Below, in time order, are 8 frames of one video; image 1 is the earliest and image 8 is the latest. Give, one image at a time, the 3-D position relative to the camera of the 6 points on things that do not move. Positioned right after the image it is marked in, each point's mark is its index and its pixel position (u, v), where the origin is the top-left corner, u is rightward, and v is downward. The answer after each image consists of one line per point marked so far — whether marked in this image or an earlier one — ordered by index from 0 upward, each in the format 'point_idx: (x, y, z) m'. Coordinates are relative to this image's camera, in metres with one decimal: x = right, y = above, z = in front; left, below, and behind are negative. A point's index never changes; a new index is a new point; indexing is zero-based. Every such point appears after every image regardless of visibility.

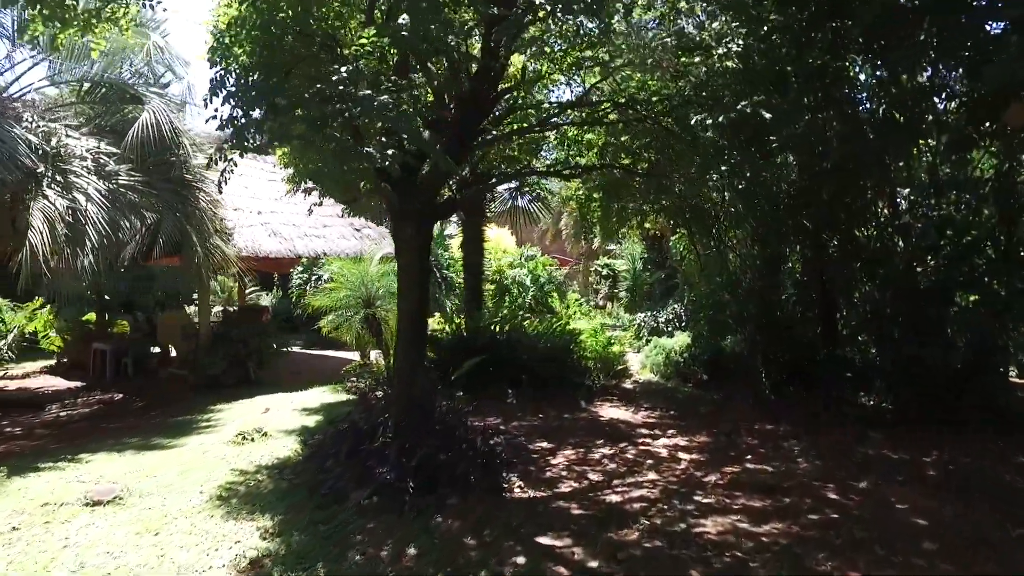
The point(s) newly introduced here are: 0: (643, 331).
0: (+3.2, -1.1, +14.7) m
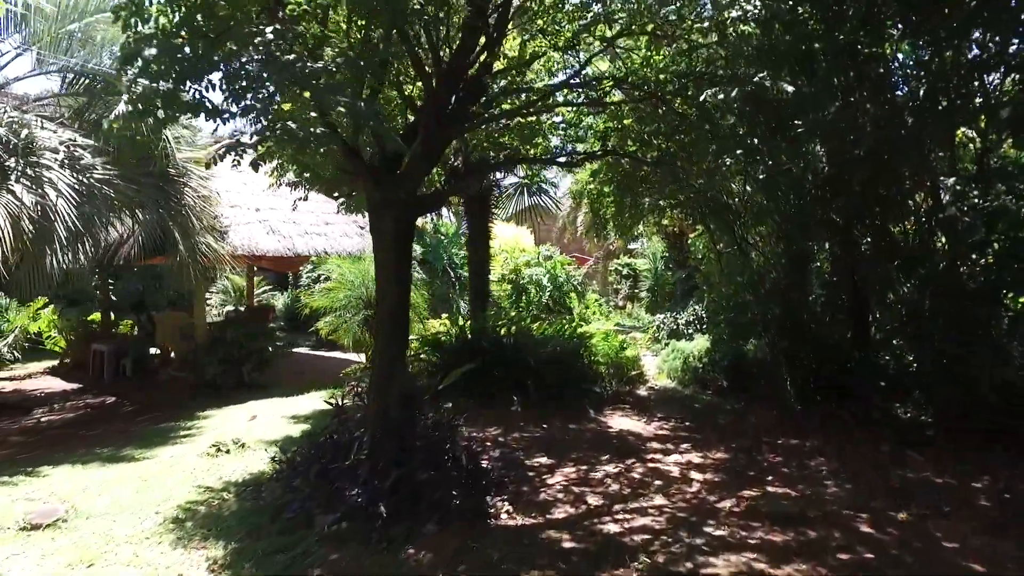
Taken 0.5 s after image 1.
0: (+3.5, -1.1, +14.0) m
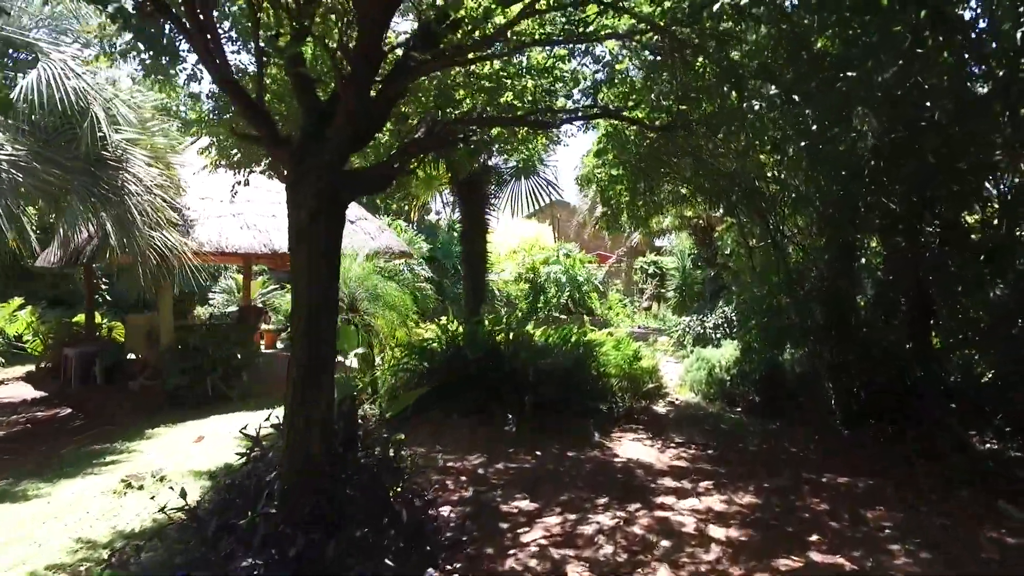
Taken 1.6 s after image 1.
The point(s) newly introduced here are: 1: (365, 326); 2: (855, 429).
0: (+3.7, -1.1, +12.7) m
1: (-2.1, -0.6, +8.5) m
2: (+3.7, -1.5, +6.6) m
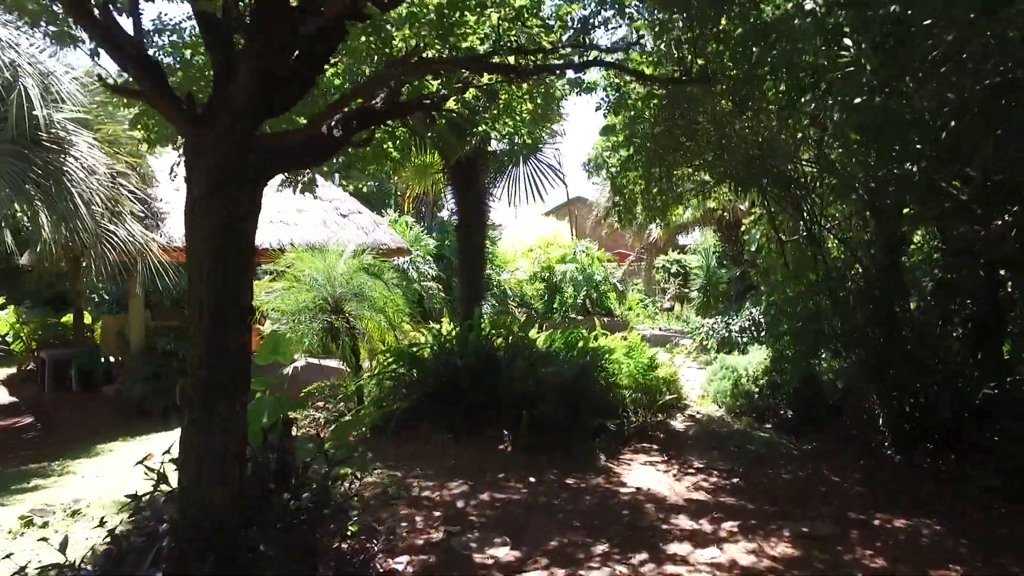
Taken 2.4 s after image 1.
0: (+3.9, -1.0, +11.7) m
1: (-2.1, -0.5, +7.7) m
2: (+3.7, -1.5, +5.6) m
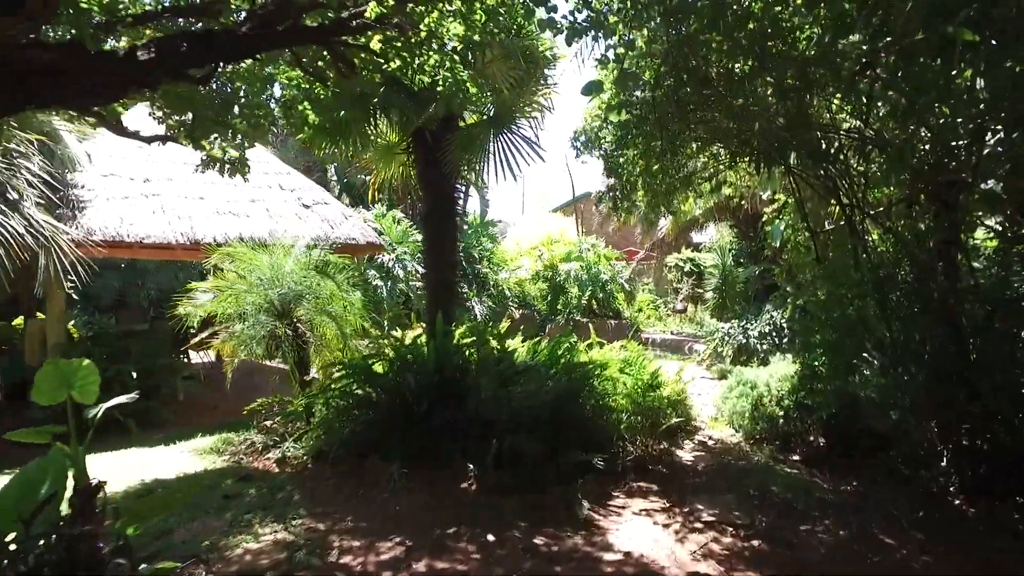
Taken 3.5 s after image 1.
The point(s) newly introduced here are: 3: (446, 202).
0: (+3.7, -1.1, +10.4) m
1: (-2.3, -0.6, +6.6) m
2: (+3.4, -1.6, +4.3) m
3: (-0.7, +0.9, +6.3) m
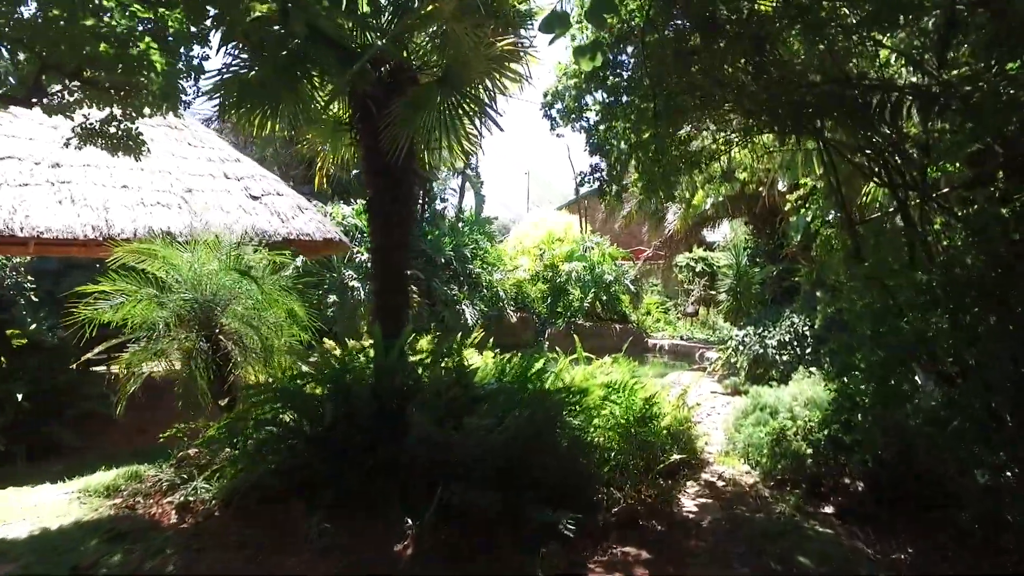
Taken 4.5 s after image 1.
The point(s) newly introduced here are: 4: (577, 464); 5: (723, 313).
0: (+3.5, -1.1, +9.2) m
1: (-2.6, -0.6, +5.5) m
2: (+3.0, -1.6, +3.1) m
3: (-1.0, +0.9, +5.2) m
4: (+0.4, -1.2, +4.1) m
5: (+4.5, -0.5, +12.9) m
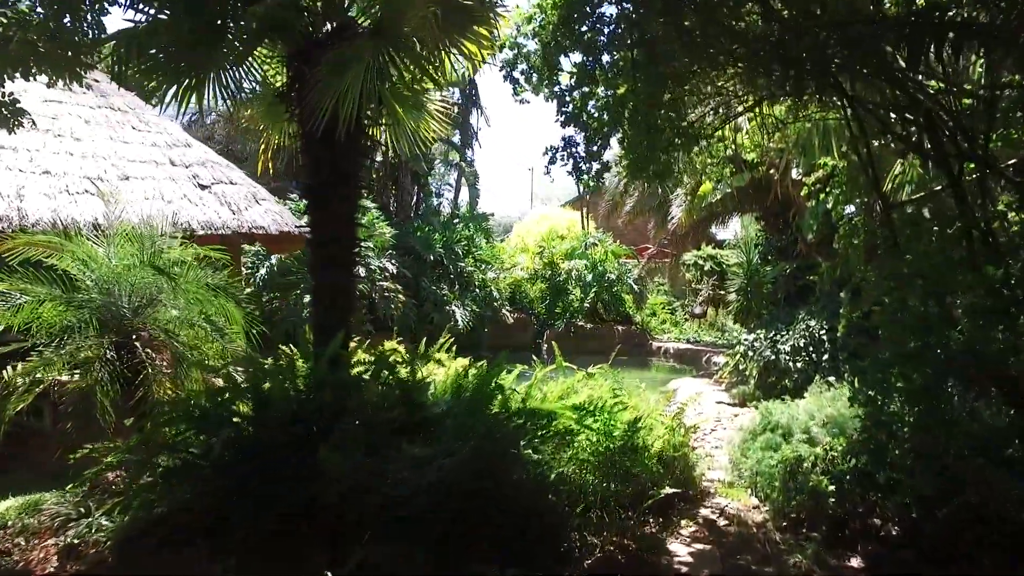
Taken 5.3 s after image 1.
0: (+3.3, -1.1, +8.3) m
1: (-2.9, -0.6, +4.7) m
2: (+2.7, -1.6, +2.2) m
3: (-1.3, +0.9, +4.3) m
4: (+0.1, -1.2, +3.3) m
5: (+4.3, -0.5, +12.0) m
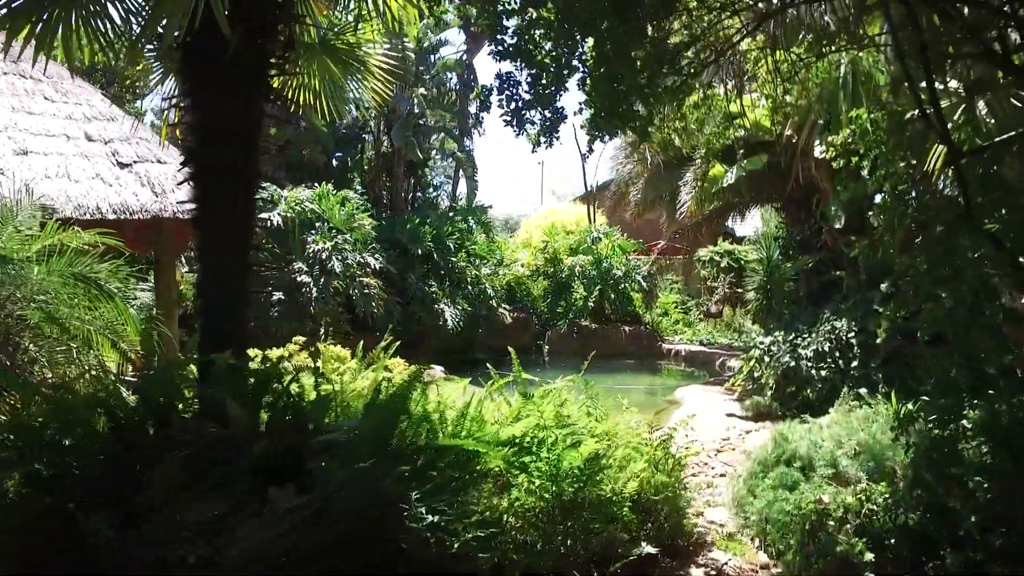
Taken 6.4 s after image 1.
0: (+3.0, -1.0, +7.2) m
1: (-3.3, -0.5, +3.8) m
2: (+2.2, -1.5, +1.1) m
3: (-1.7, +0.9, +3.4) m
4: (-0.3, -1.2, +2.3) m
5: (+4.2, -0.5, +10.9) m
